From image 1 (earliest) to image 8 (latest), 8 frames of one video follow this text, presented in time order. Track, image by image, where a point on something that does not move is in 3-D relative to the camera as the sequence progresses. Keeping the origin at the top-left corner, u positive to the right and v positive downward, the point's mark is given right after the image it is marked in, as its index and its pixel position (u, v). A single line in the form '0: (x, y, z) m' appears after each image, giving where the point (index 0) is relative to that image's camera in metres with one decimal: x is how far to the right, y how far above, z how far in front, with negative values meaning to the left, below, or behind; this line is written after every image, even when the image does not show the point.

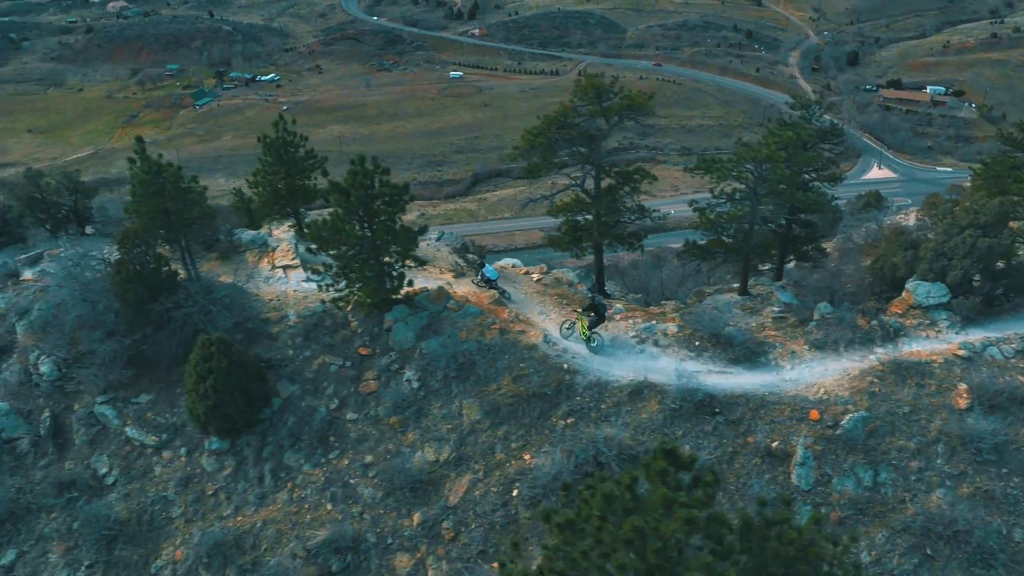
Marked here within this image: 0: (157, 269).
0: (-8.8, +0.5, +19.6) m
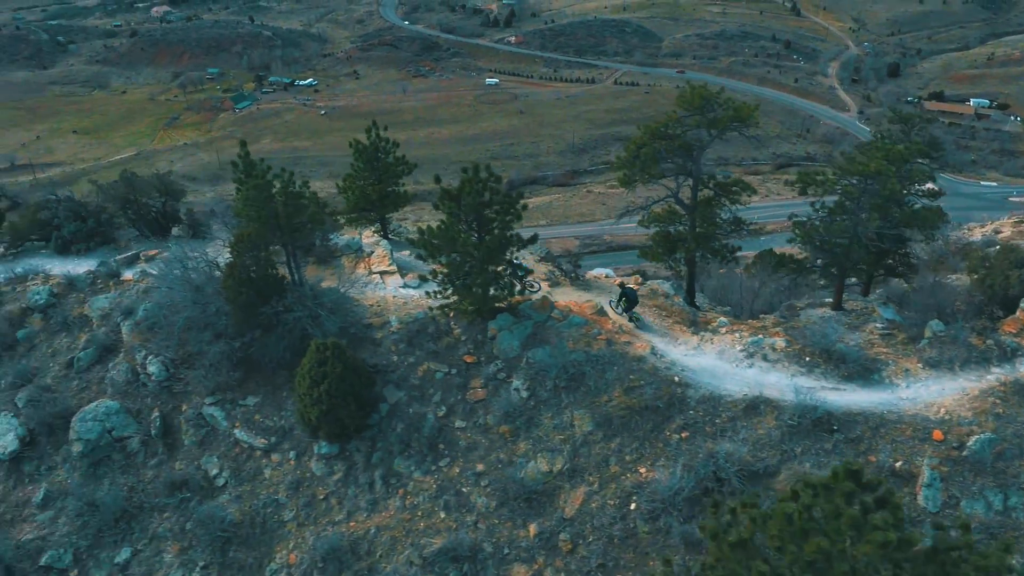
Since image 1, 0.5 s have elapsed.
0: (-6.1, +0.4, +19.7) m
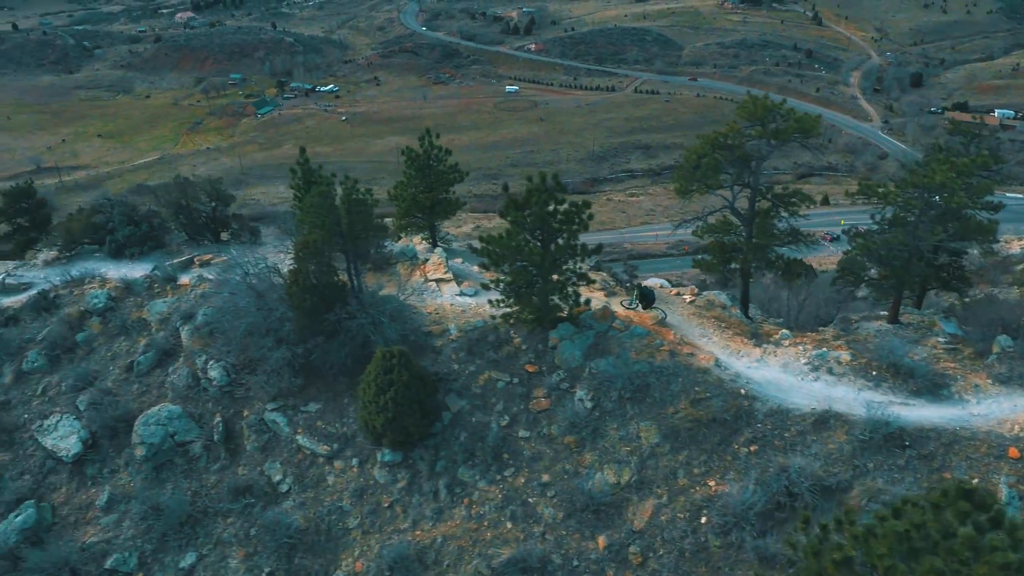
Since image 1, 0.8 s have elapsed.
0: (-4.6, +0.2, +19.8) m
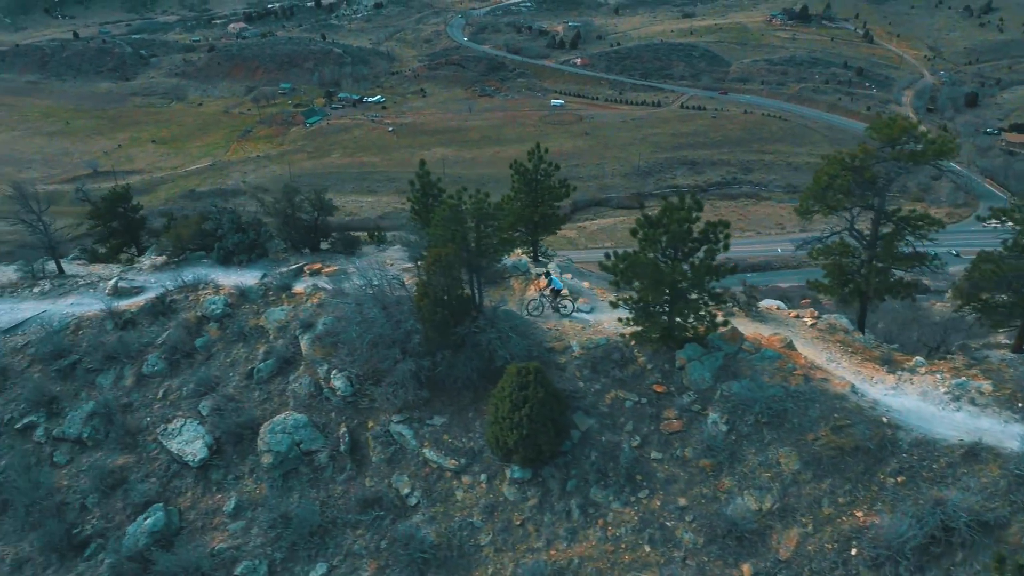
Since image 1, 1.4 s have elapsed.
0: (-1.3, -0.1, +19.7) m
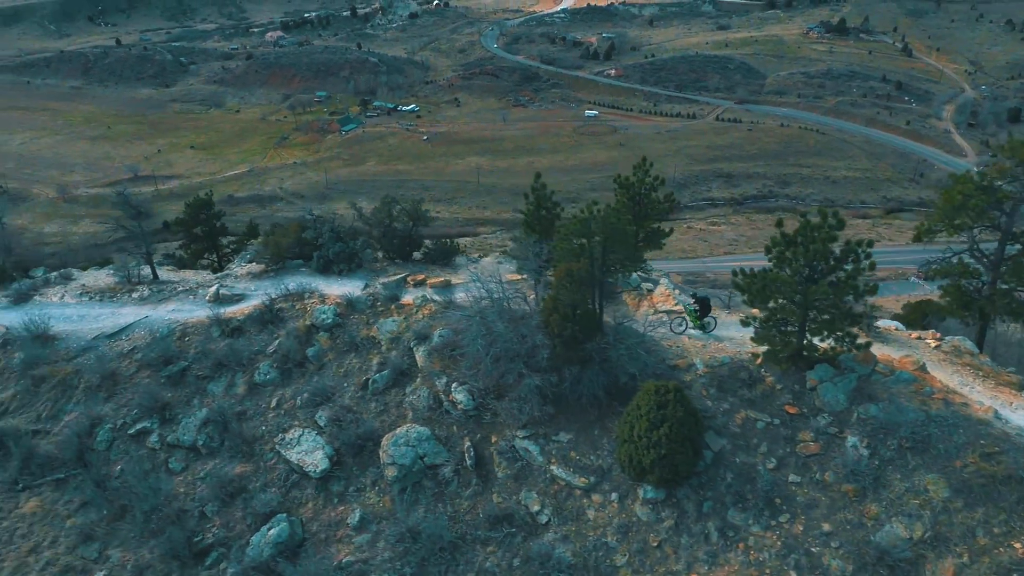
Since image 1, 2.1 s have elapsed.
0: (+1.8, -0.5, +19.5) m
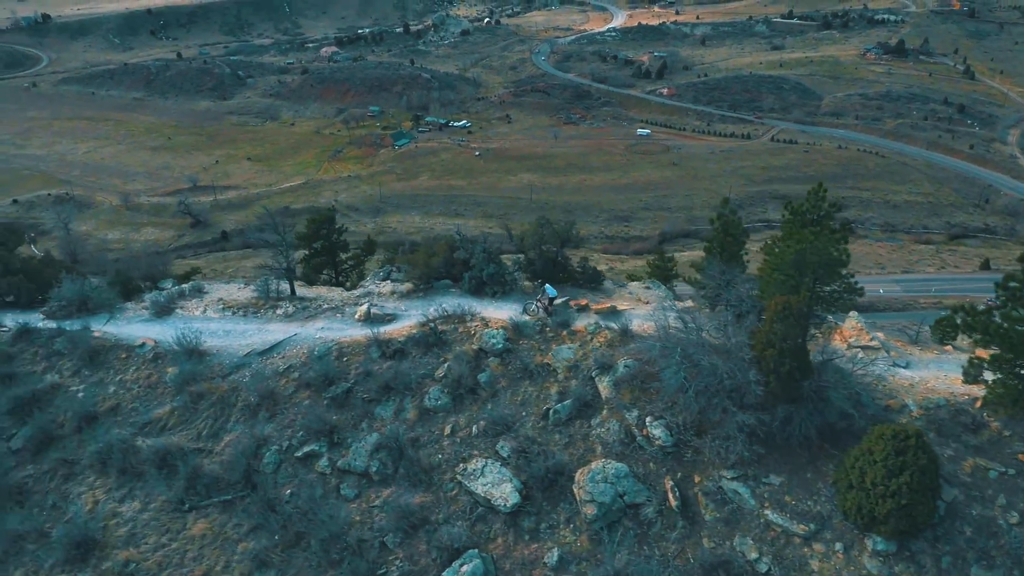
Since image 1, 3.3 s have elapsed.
0: (+6.7, -1.3, +18.4) m
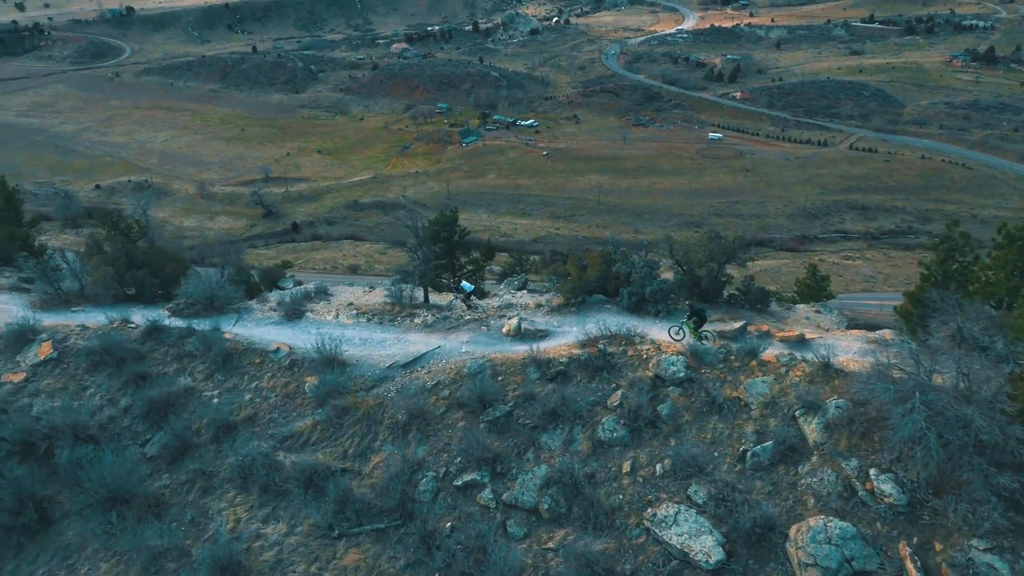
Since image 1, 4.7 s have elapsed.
0: (+11.1, -2.1, +15.7) m
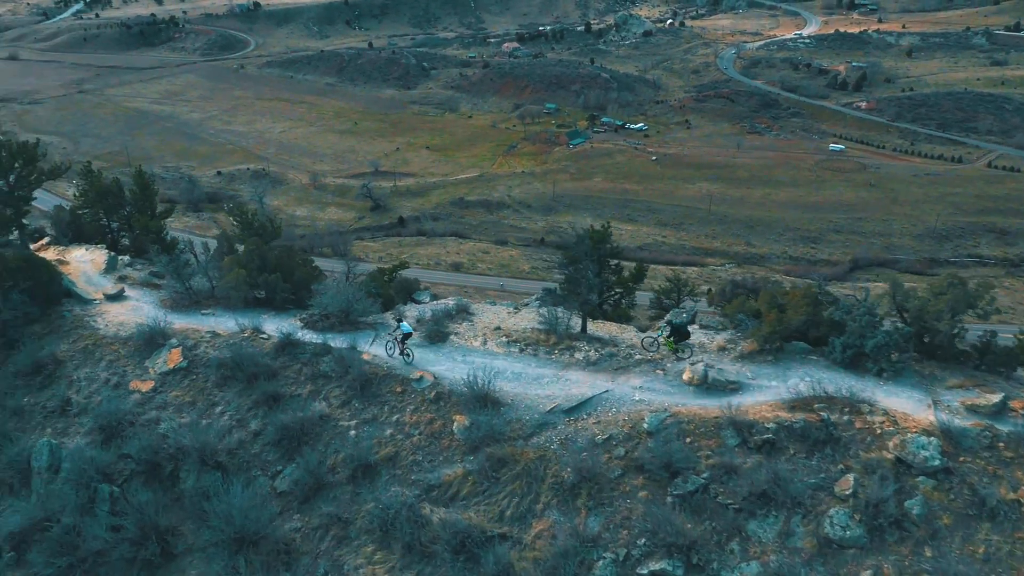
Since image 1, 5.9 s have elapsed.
0: (+14.8, -3.8, +10.8) m
